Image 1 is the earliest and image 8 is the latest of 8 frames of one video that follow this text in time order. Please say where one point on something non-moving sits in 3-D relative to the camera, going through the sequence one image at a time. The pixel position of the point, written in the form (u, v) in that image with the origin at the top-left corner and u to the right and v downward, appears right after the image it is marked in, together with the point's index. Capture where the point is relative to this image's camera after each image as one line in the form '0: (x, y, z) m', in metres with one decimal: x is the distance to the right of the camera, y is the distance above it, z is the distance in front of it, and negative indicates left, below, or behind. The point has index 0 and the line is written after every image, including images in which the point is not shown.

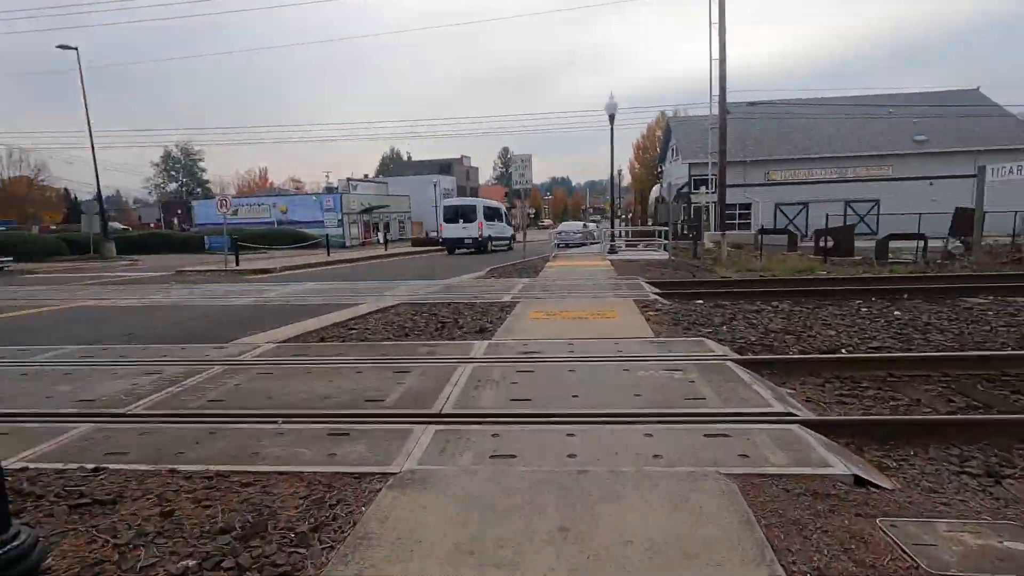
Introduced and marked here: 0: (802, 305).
0: (+4.9, -0.3, +9.0) m
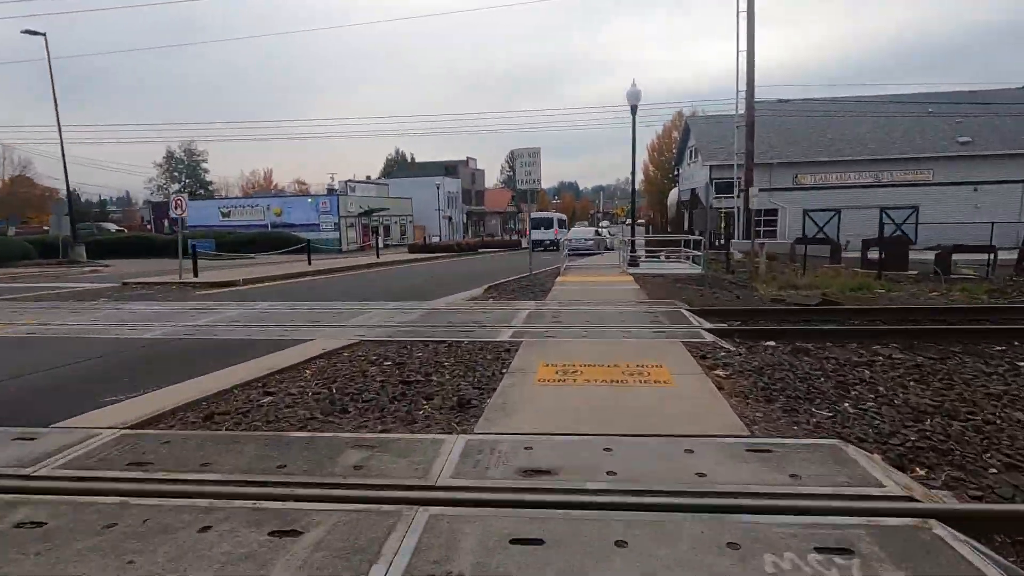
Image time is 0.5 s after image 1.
0: (+4.9, -0.8, +6.4) m
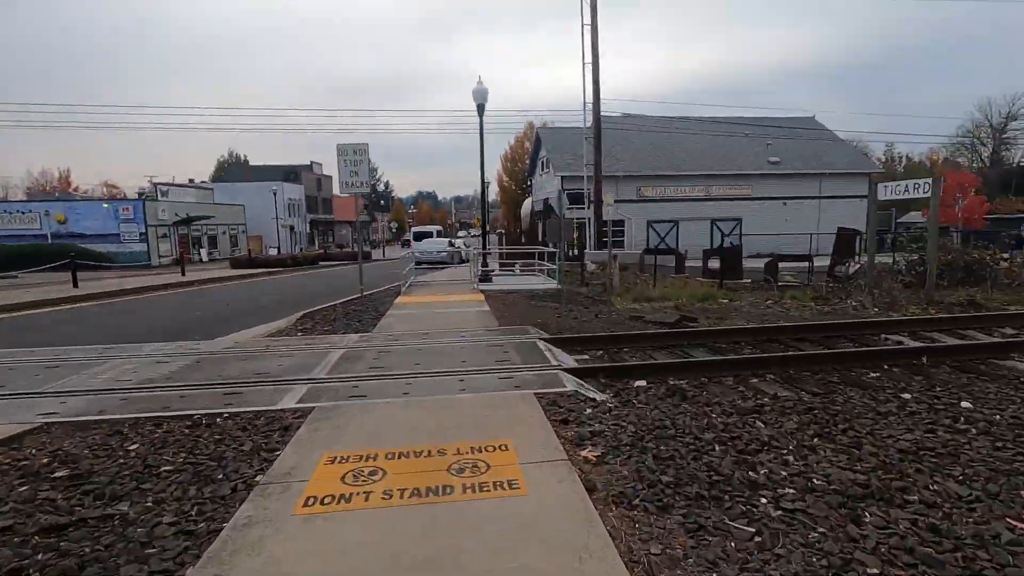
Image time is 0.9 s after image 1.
0: (+3.0, -1.0, +5.4) m
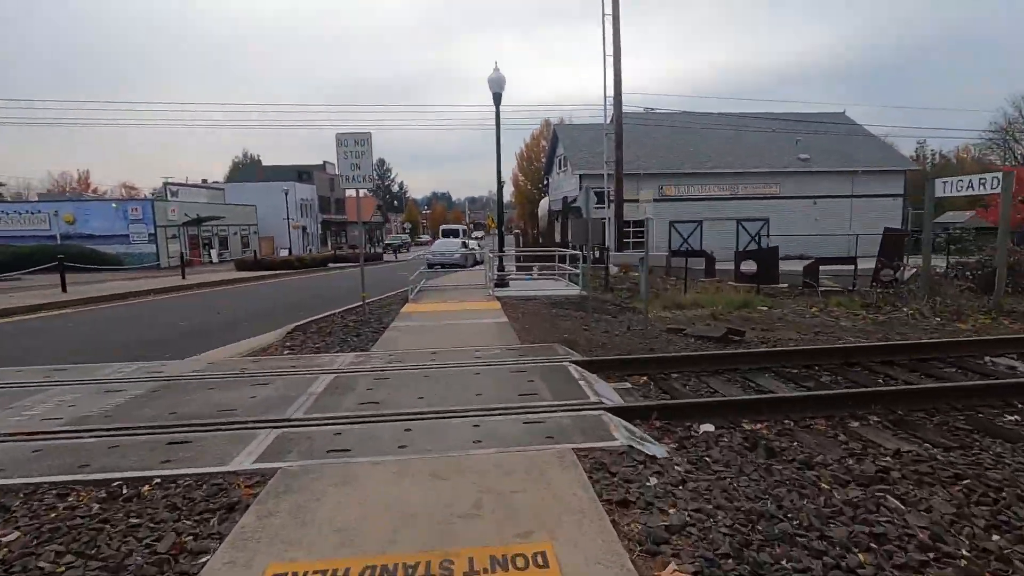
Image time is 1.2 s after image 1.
0: (+3.2, -1.2, +4.1) m
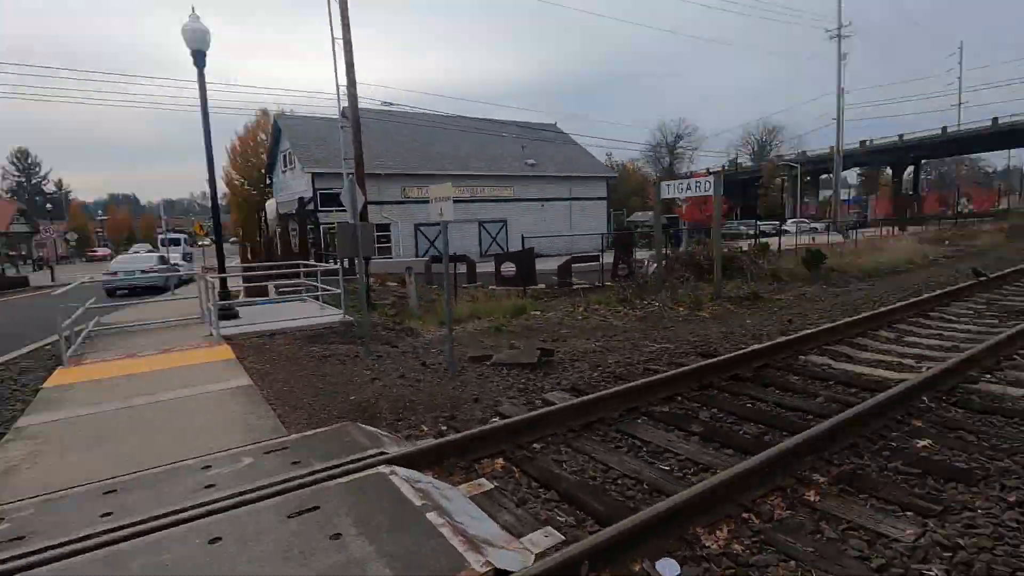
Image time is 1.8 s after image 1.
0: (+2.4, -1.3, +3.1) m
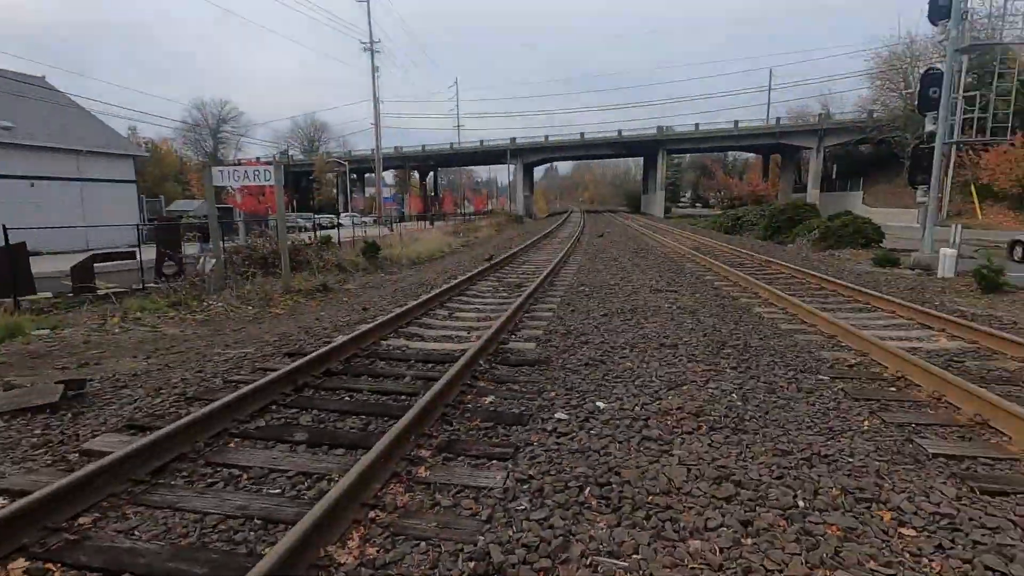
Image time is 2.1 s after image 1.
0: (0.0, -1.2, +3.8) m
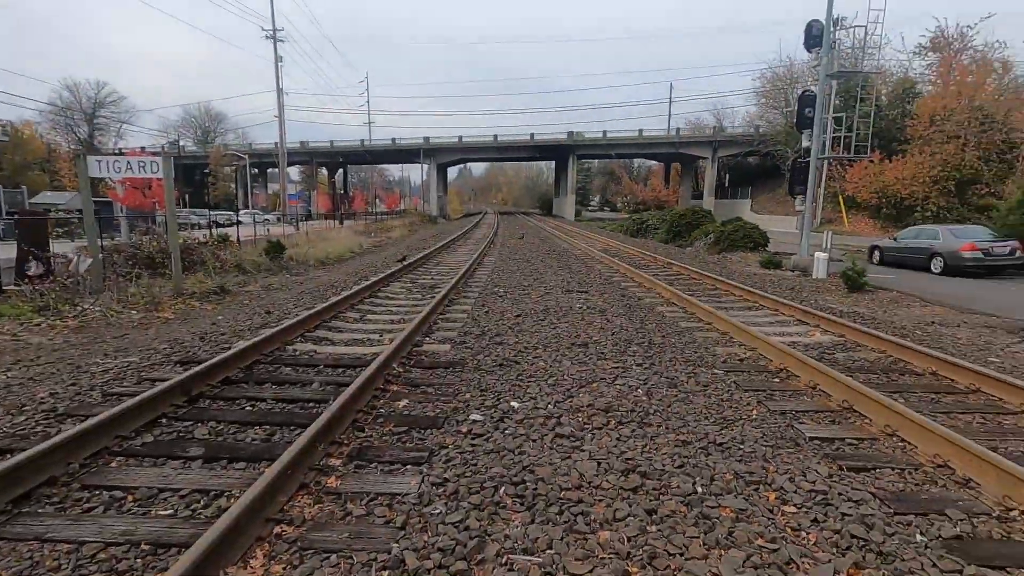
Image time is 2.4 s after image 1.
0: (-0.6, -1.2, +3.7) m
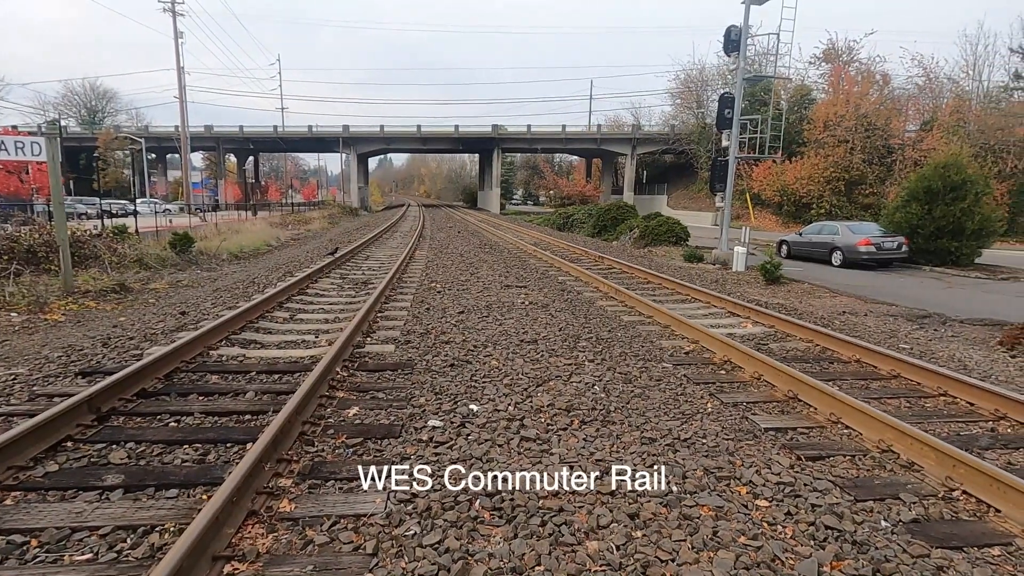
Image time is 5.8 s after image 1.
0: (-0.8, -1.2, +3.4) m
